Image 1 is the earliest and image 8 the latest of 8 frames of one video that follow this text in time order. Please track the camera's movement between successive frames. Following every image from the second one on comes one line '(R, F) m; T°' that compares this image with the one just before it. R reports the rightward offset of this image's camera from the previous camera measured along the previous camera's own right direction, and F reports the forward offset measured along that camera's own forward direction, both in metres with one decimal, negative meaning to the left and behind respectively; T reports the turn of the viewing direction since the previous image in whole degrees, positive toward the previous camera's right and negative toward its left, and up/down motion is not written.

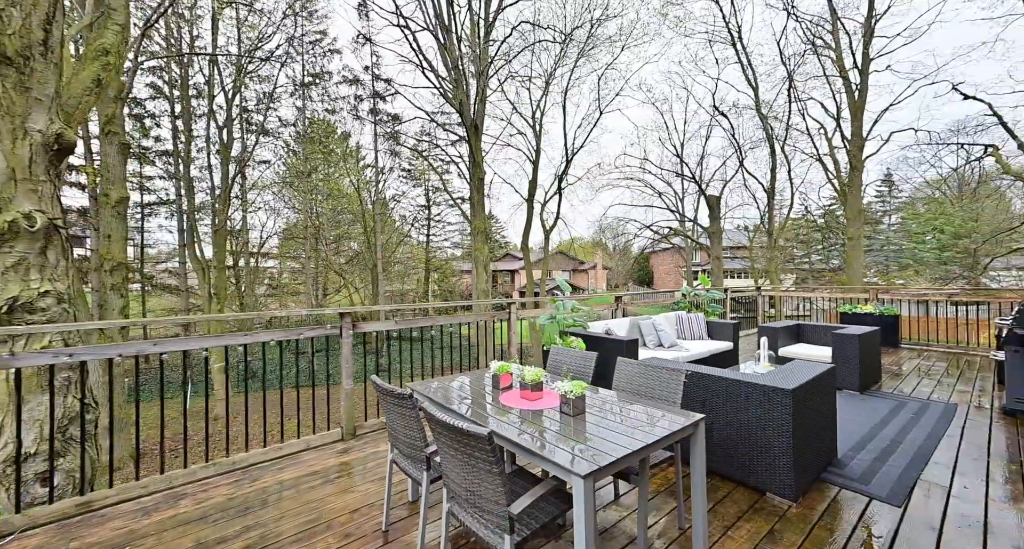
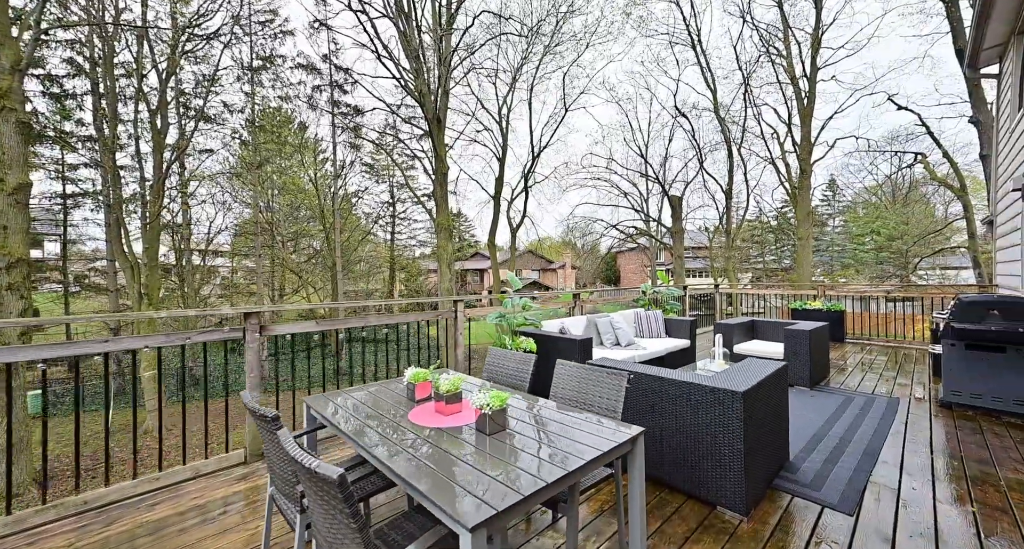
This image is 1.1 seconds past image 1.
(+0.1, +0.1) m; +4°
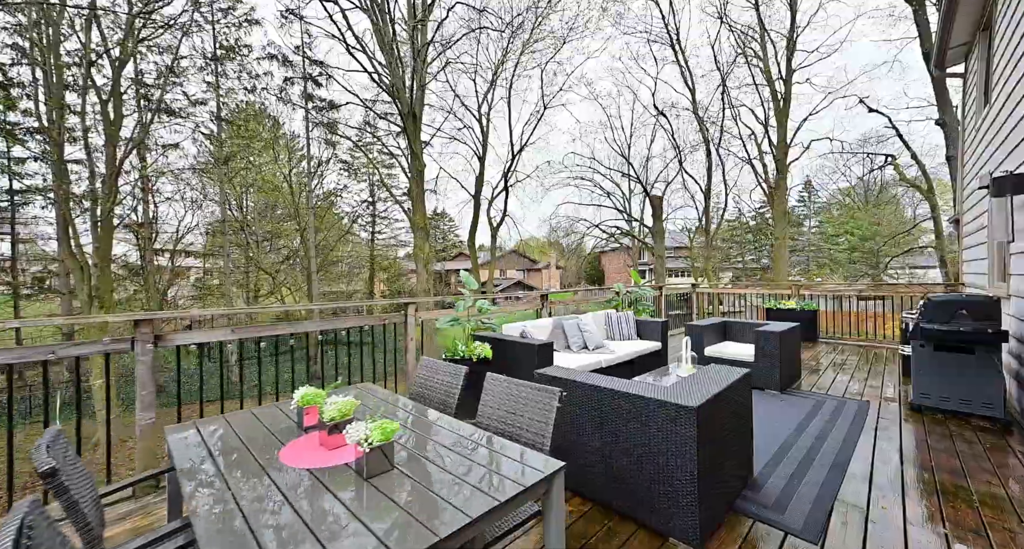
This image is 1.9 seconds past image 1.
(+0.1, +0.1) m; +2°
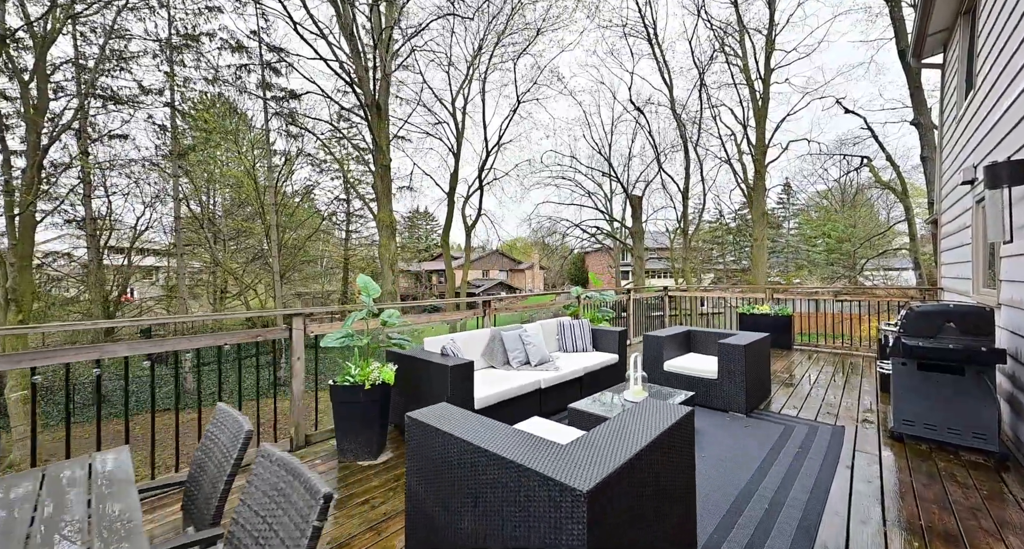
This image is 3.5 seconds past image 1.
(+0.2, +0.3) m; +2°
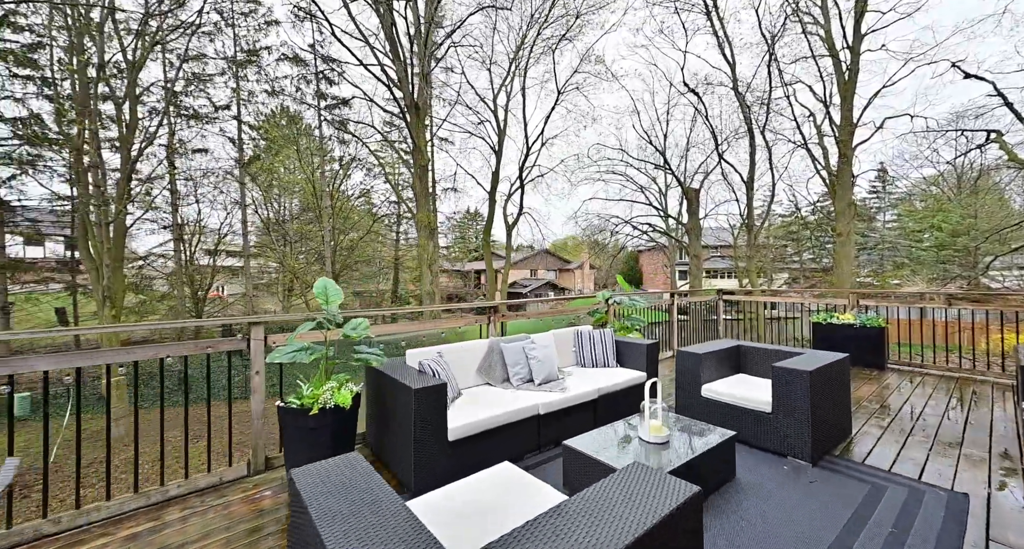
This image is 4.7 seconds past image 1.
(+0.4, +0.3) m; -8°
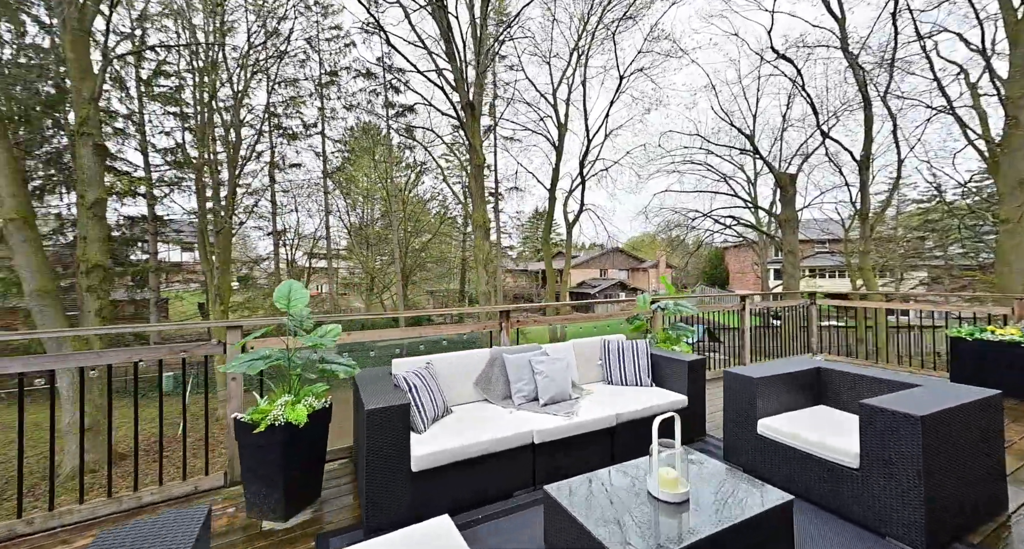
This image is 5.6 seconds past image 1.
(+0.7, +0.4) m; -13°
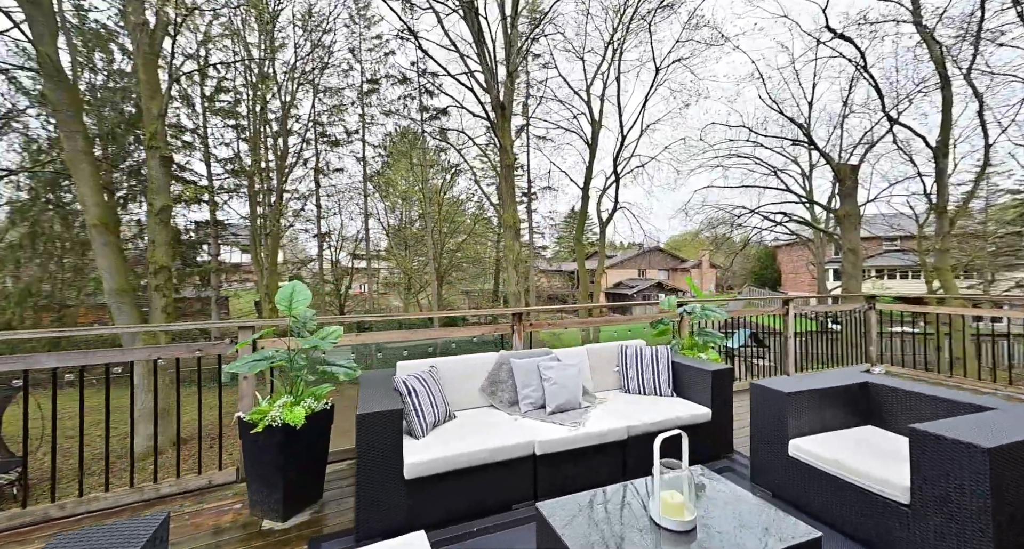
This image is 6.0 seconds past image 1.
(+0.3, +0.1) m; -7°
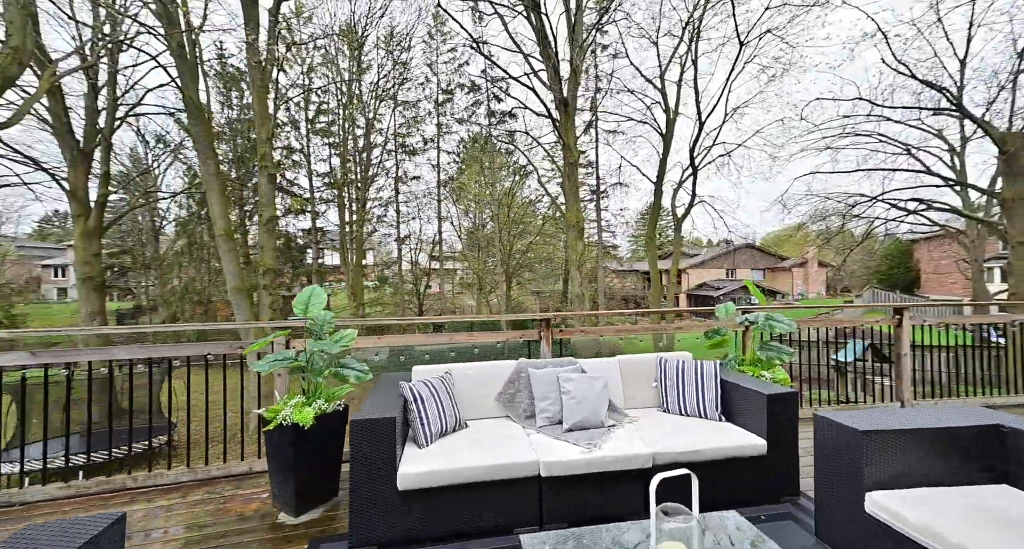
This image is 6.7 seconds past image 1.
(+0.6, +0.3) m; -14°
